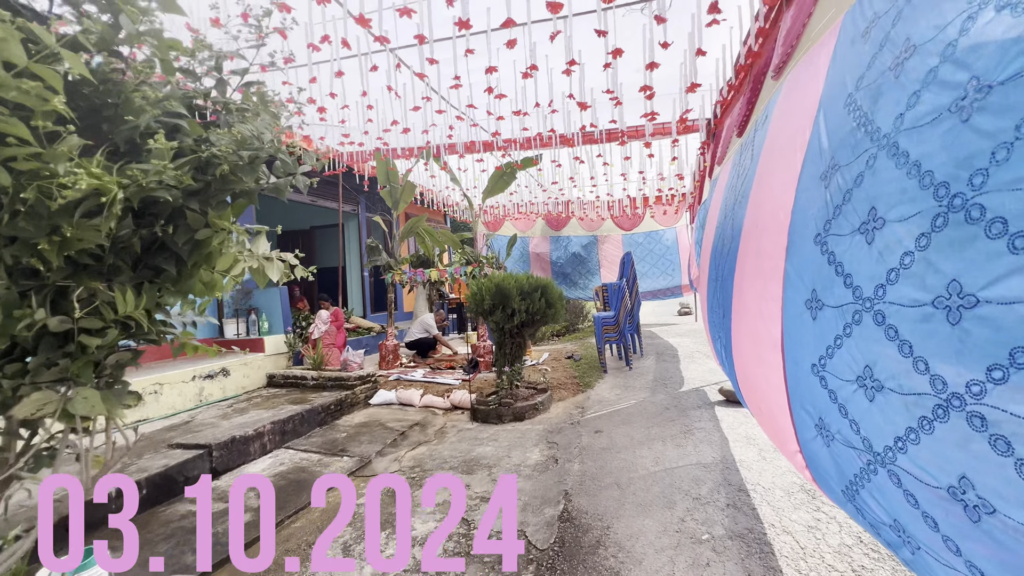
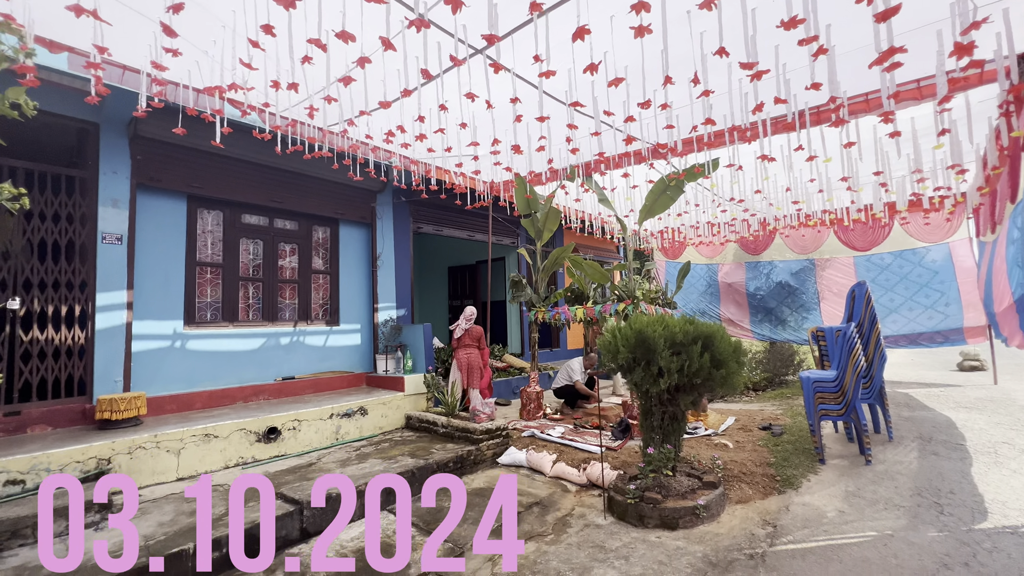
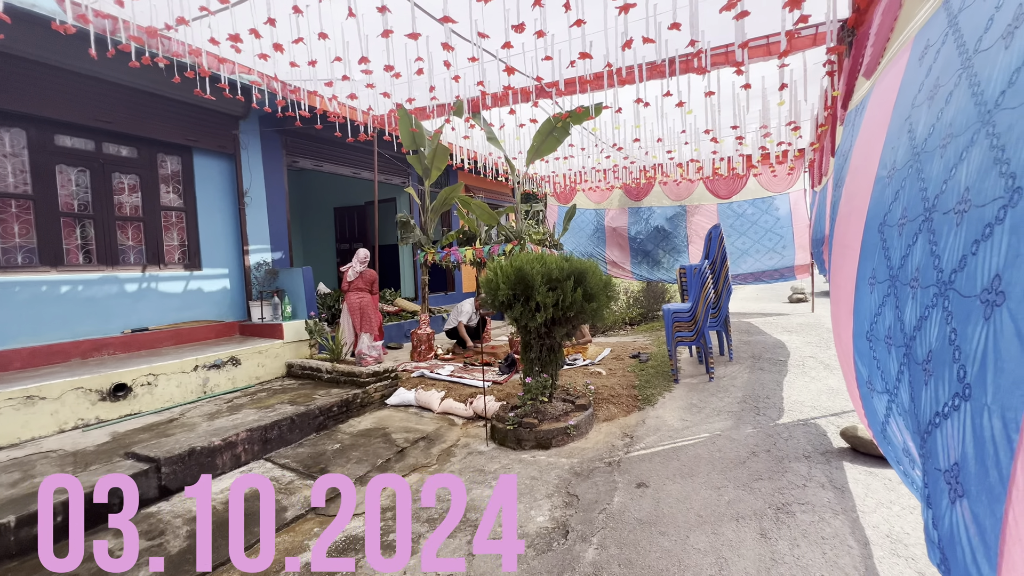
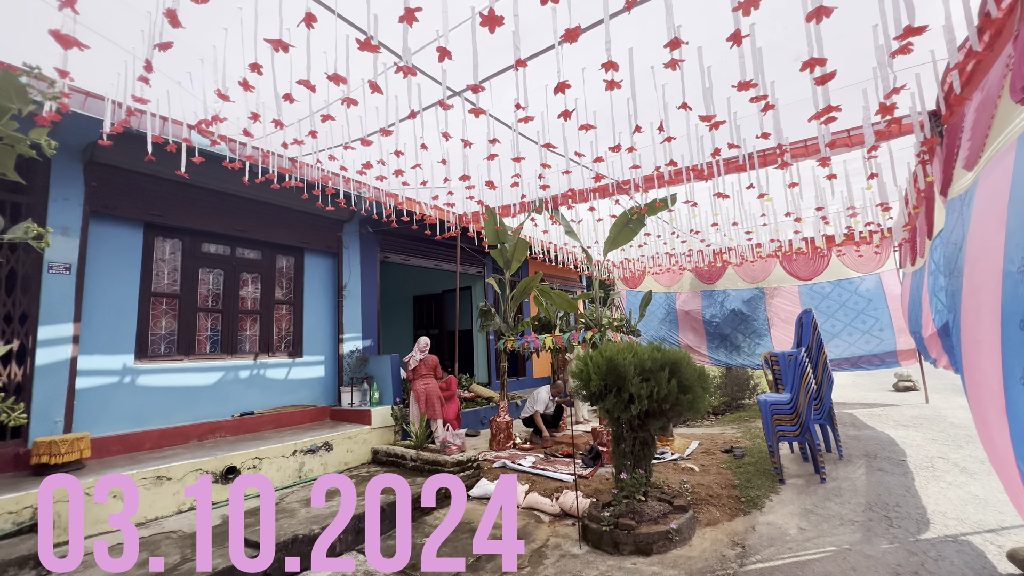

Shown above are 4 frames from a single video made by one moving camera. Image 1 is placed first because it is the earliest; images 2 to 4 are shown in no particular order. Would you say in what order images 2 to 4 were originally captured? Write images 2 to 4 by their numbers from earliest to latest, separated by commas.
4, 2, 3
